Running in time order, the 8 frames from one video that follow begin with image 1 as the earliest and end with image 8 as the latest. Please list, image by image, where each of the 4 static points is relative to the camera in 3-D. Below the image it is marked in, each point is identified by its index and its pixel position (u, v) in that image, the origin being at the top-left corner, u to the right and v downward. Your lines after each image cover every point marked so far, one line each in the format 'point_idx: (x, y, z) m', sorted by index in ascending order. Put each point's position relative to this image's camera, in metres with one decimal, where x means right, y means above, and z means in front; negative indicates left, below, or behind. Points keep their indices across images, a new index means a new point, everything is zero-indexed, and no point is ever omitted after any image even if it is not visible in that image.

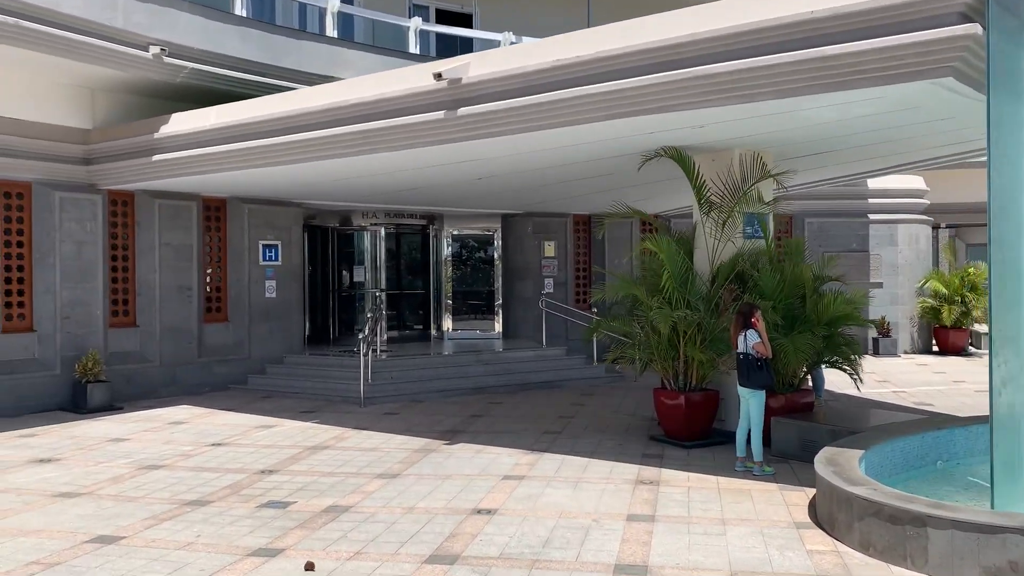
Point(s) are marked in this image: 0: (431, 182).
0: (-1.1, +1.4, +11.6) m
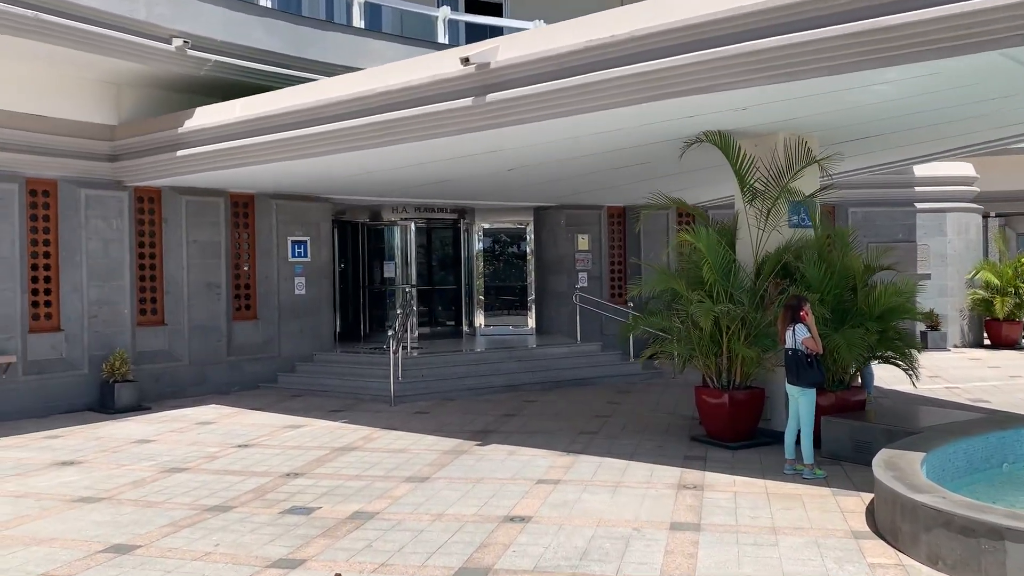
0: (-0.7, +1.5, +11.3) m
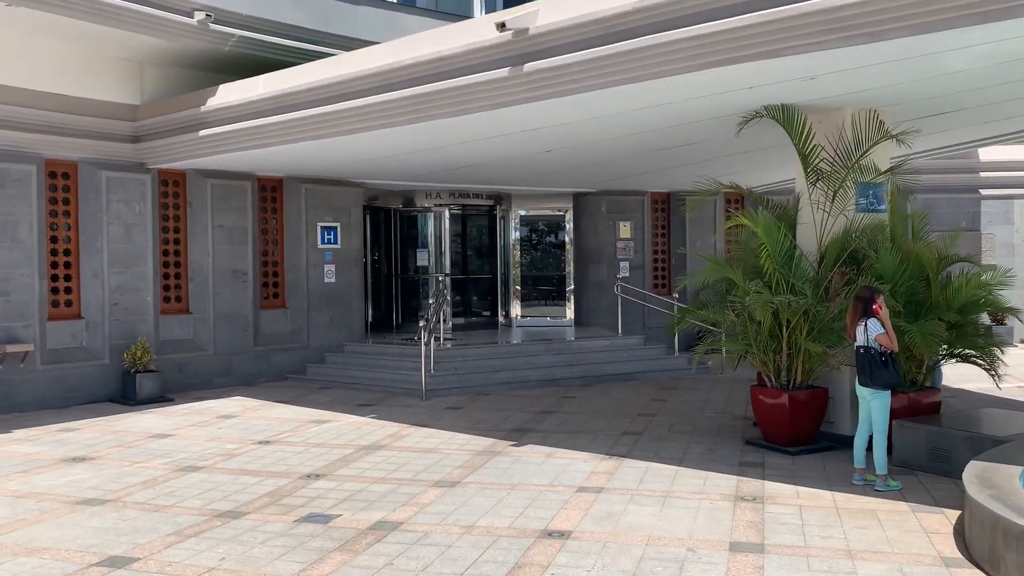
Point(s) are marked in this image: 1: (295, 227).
0: (-0.2, +1.6, +10.7) m
1: (-3.1, +0.9, +12.6) m
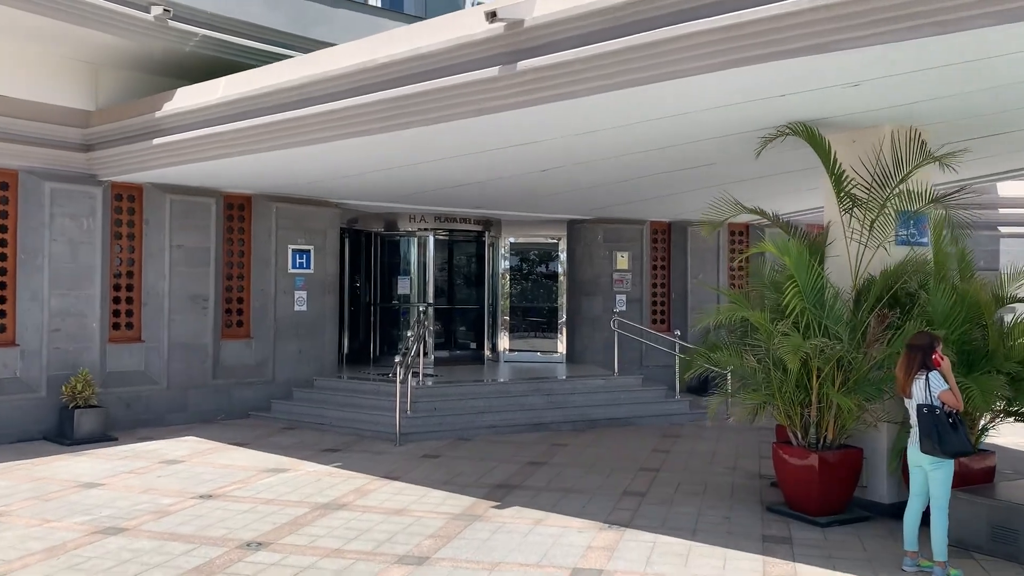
0: (-0.3, +1.2, +9.6) m
1: (-3.3, +0.5, +11.5) m
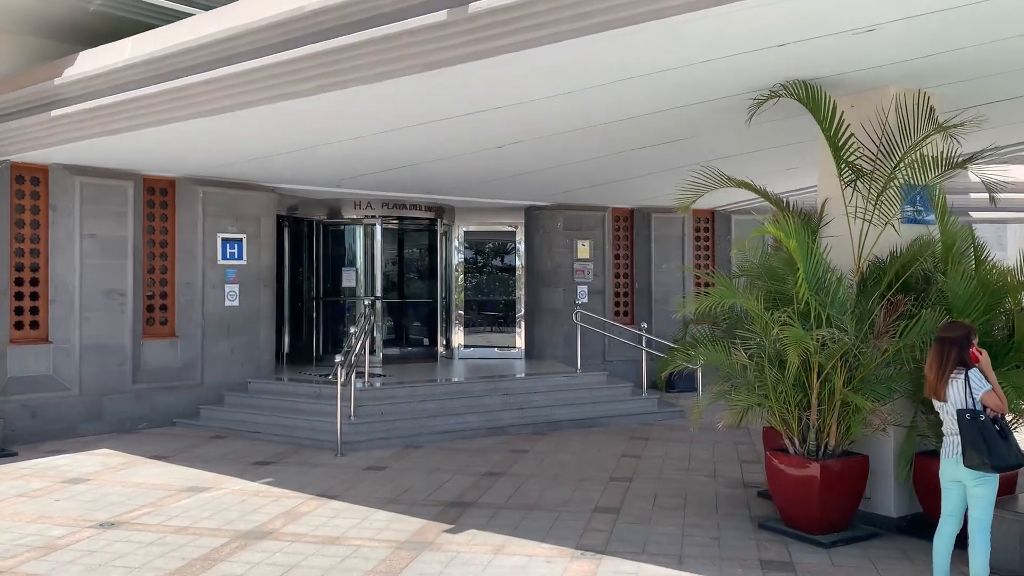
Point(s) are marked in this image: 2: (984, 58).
0: (-0.8, +1.3, +8.6) m
1: (-3.8, +0.6, +10.4) m
2: (+2.9, +1.4, +5.4) m
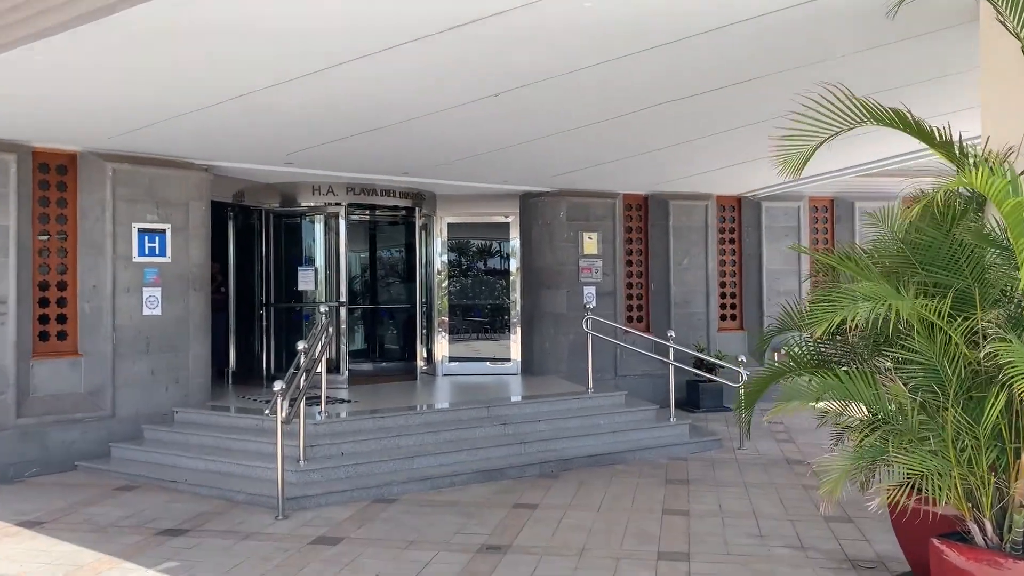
0: (-0.8, +1.3, +6.4) m
1: (-3.9, +0.6, +8.1) m
2: (+3.0, +1.5, +3.3) m
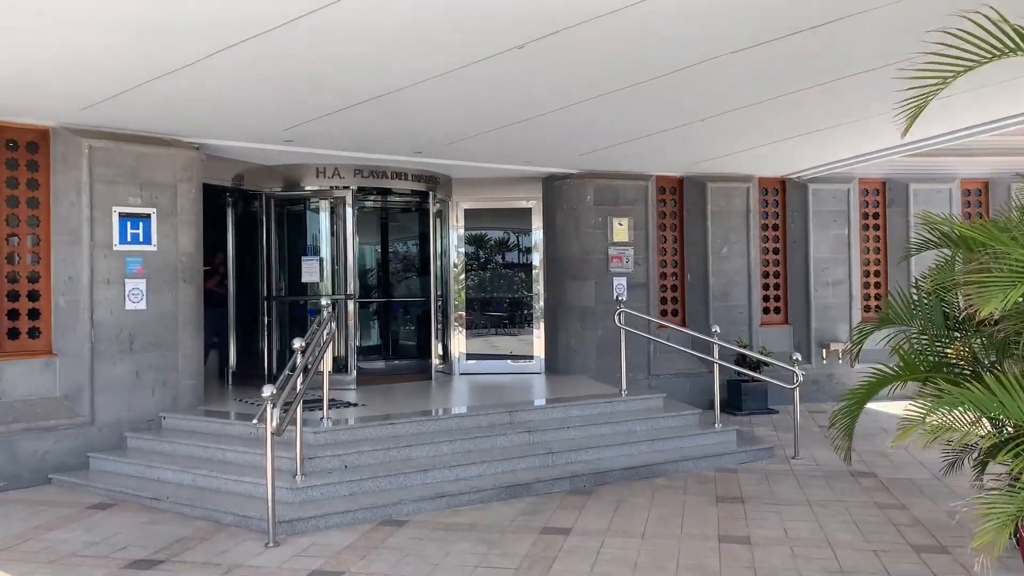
0: (-0.6, +1.4, +5.5) m
1: (-3.7, +0.6, +7.2) m
2: (+3.1, +1.5, +2.3) m
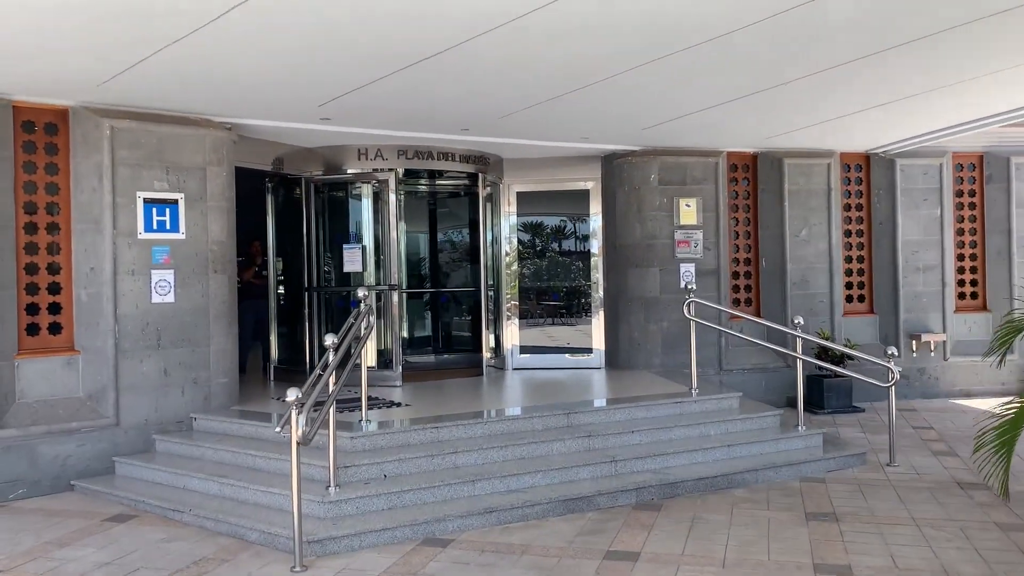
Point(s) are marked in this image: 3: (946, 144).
0: (-0.3, +1.5, +4.8) m
1: (-3.2, +0.7, +6.7) m
2: (+3.2, +1.6, +1.3) m
3: (+4.9, +1.6, +9.9) m
